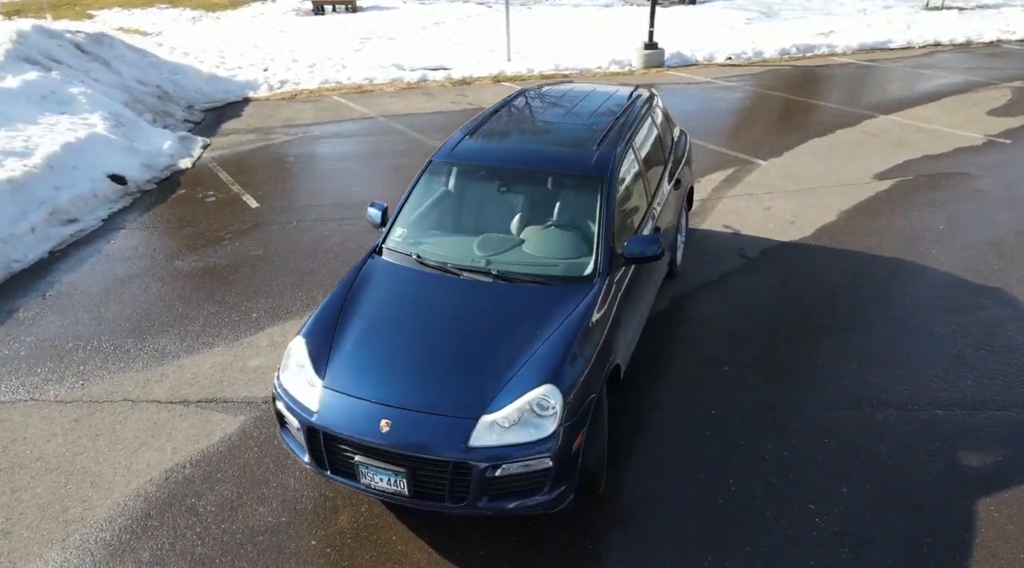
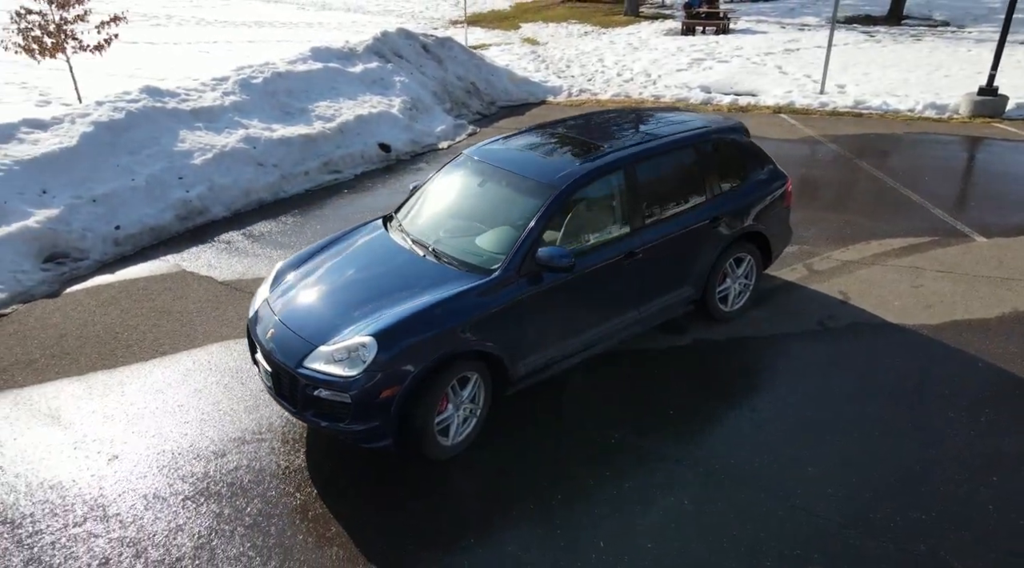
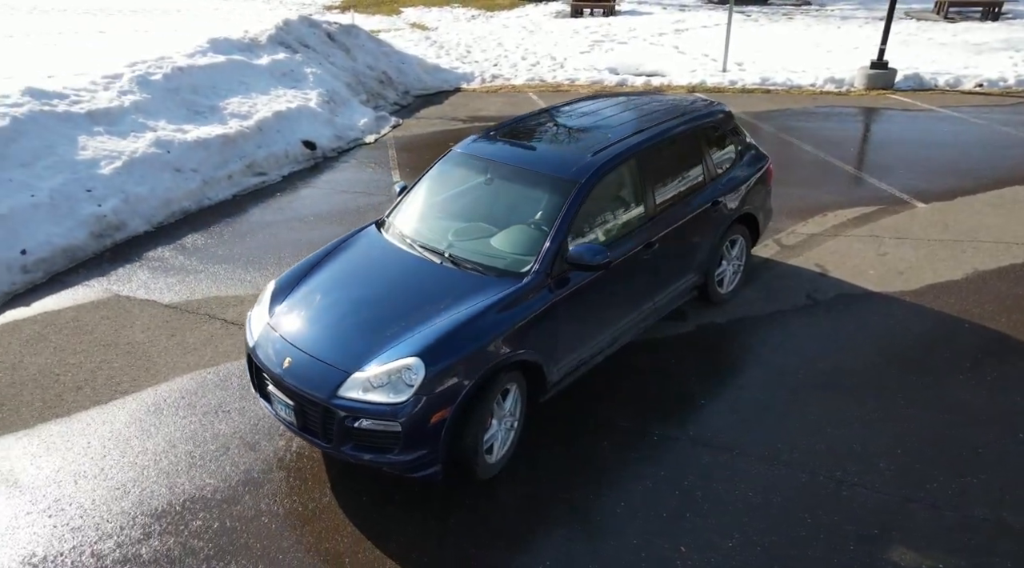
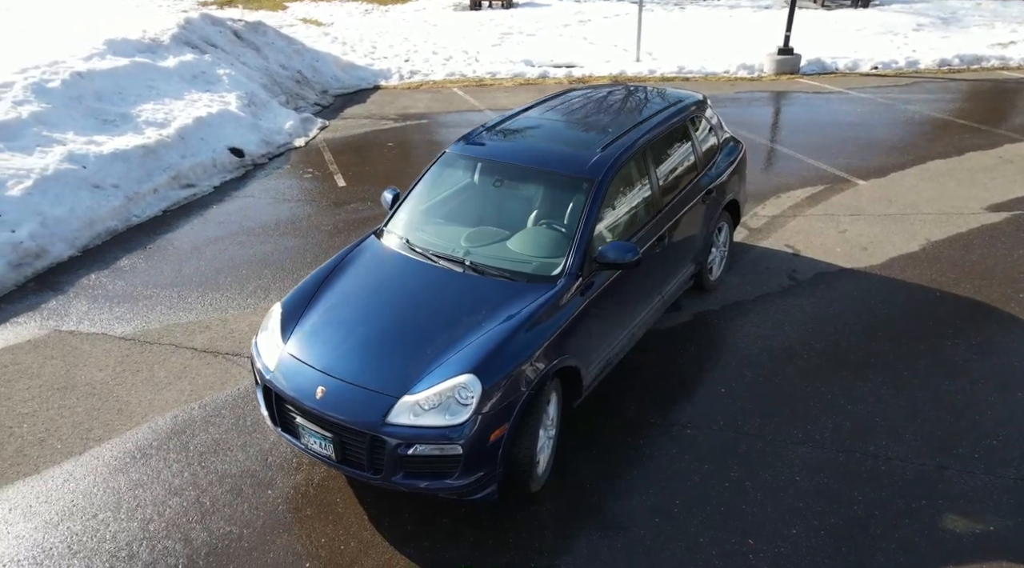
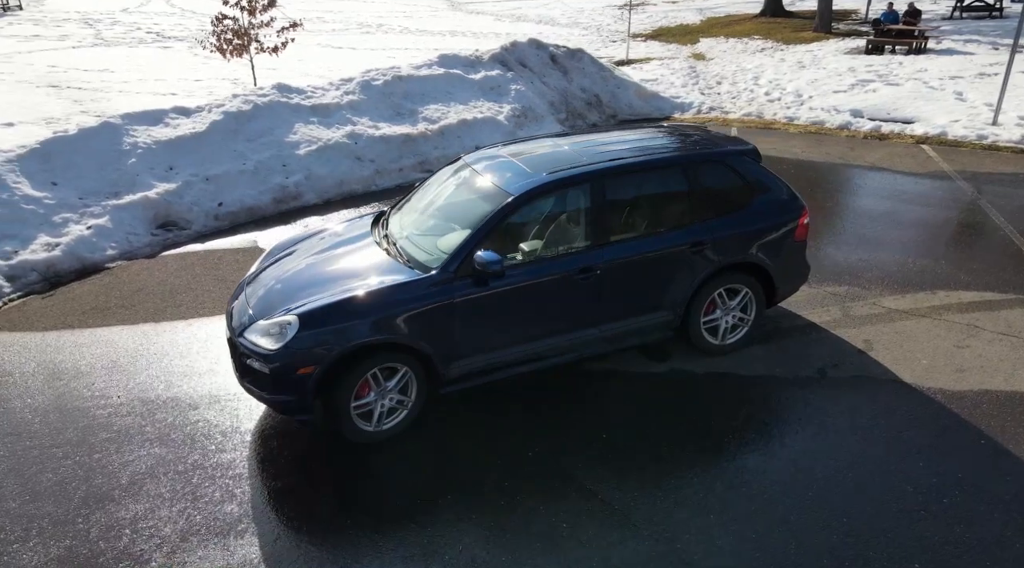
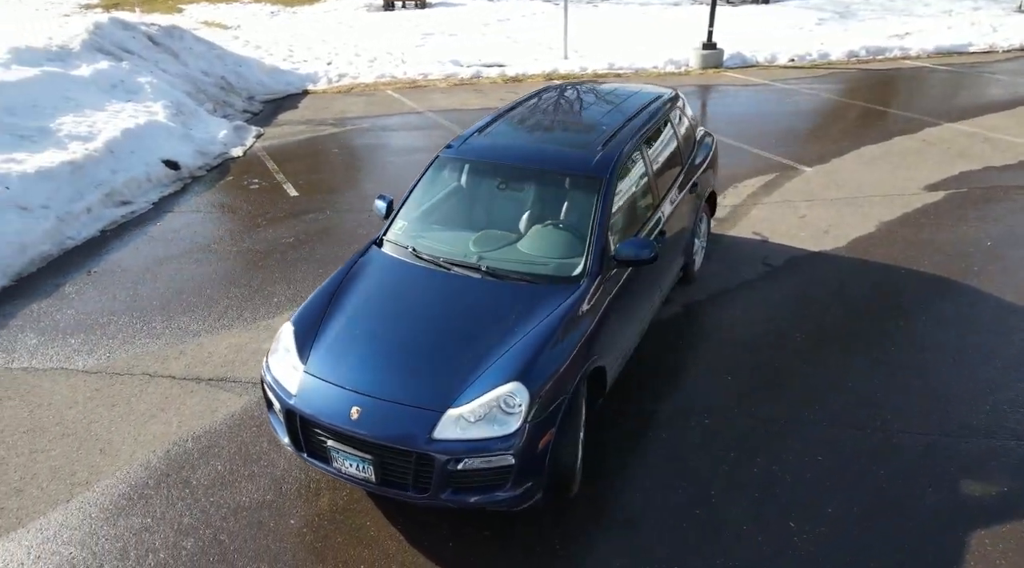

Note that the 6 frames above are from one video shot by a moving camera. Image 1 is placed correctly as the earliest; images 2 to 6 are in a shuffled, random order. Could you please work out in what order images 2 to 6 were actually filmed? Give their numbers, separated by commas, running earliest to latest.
6, 4, 3, 2, 5
